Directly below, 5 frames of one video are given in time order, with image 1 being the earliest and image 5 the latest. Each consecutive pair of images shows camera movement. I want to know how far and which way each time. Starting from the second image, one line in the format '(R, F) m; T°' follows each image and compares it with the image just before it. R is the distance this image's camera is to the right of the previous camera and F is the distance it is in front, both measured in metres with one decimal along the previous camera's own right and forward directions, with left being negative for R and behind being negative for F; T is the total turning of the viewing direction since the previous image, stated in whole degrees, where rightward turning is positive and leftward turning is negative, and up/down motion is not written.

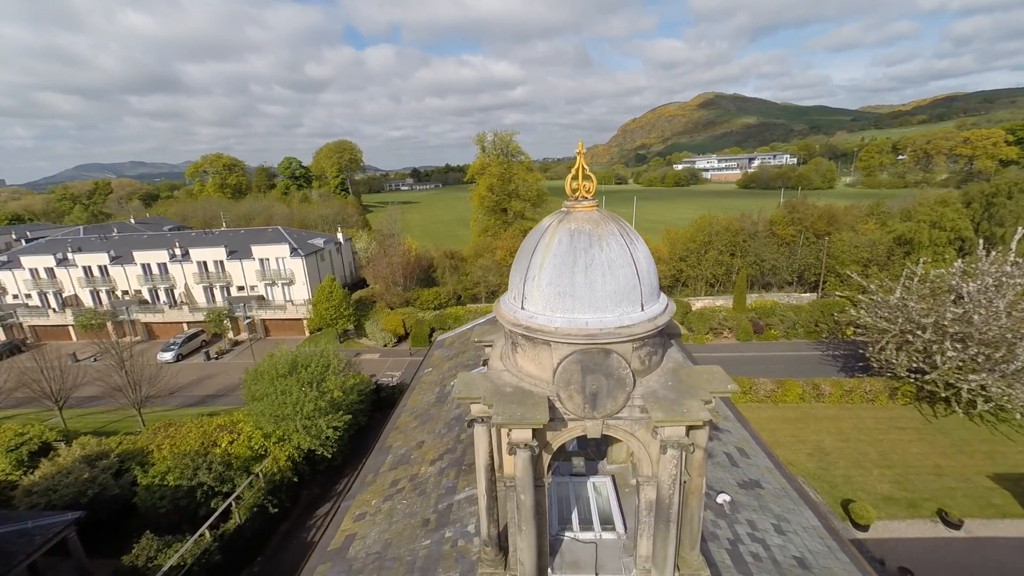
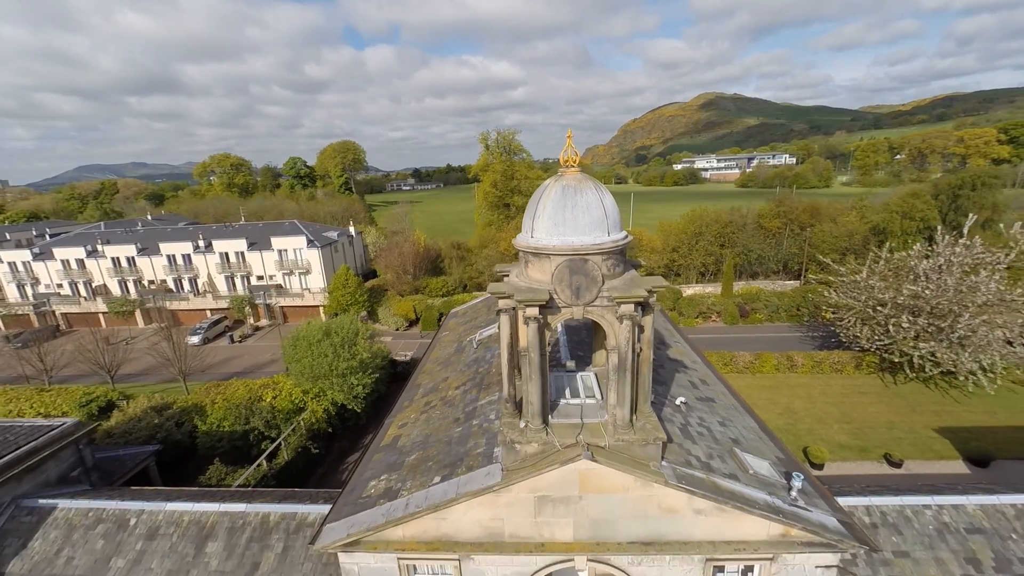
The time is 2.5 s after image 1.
(-0.2, -2.9) m; 0°
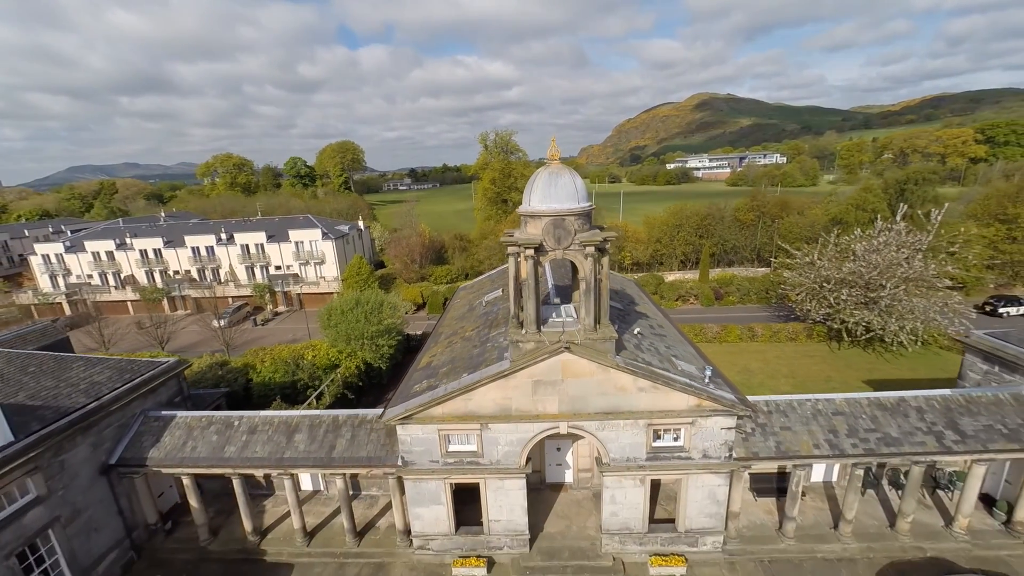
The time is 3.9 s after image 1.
(-0.3, -4.4) m; +1°
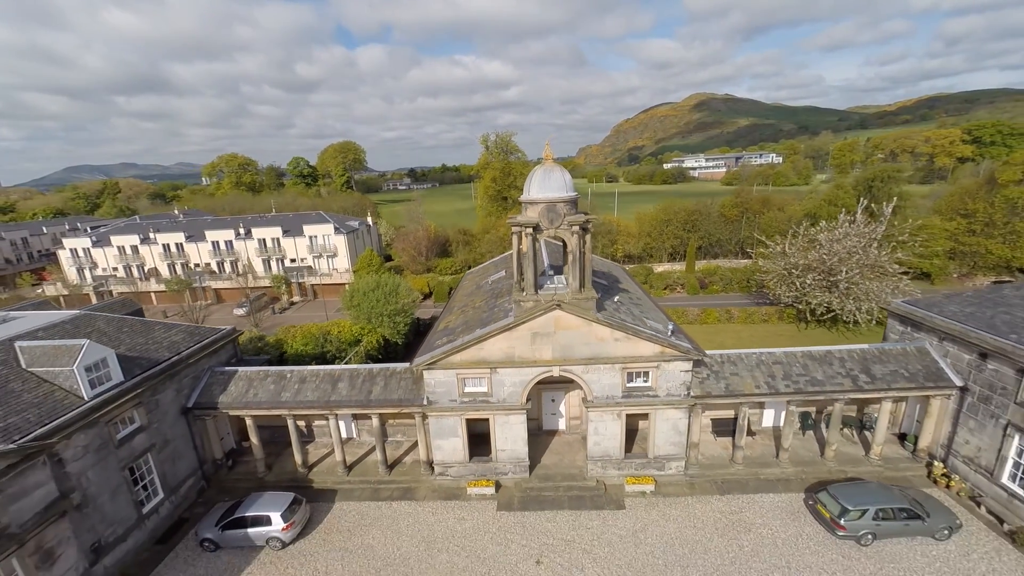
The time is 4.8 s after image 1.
(-0.2, -3.6) m; 0°
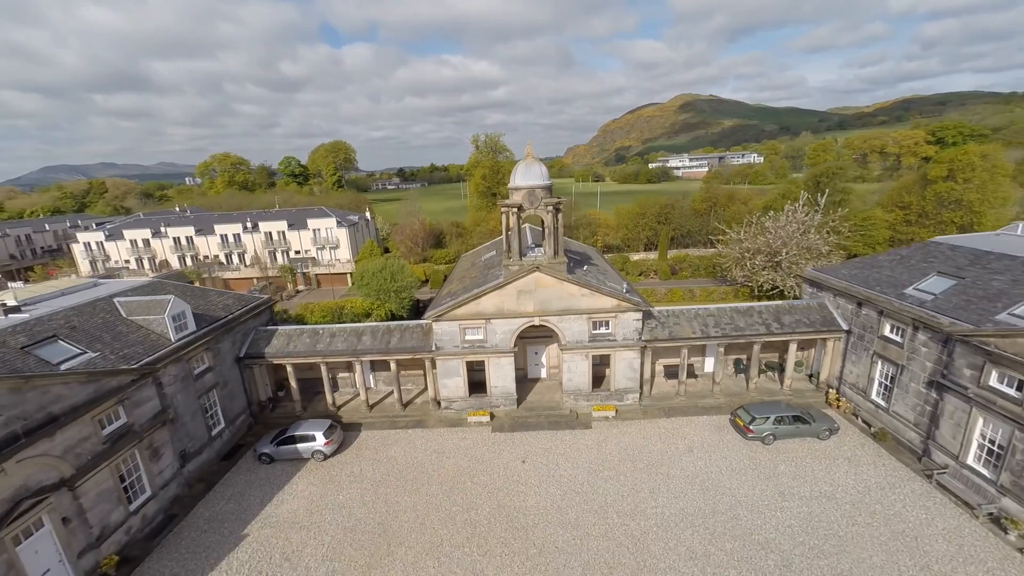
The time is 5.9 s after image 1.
(-0.1, -4.8) m; +1°
